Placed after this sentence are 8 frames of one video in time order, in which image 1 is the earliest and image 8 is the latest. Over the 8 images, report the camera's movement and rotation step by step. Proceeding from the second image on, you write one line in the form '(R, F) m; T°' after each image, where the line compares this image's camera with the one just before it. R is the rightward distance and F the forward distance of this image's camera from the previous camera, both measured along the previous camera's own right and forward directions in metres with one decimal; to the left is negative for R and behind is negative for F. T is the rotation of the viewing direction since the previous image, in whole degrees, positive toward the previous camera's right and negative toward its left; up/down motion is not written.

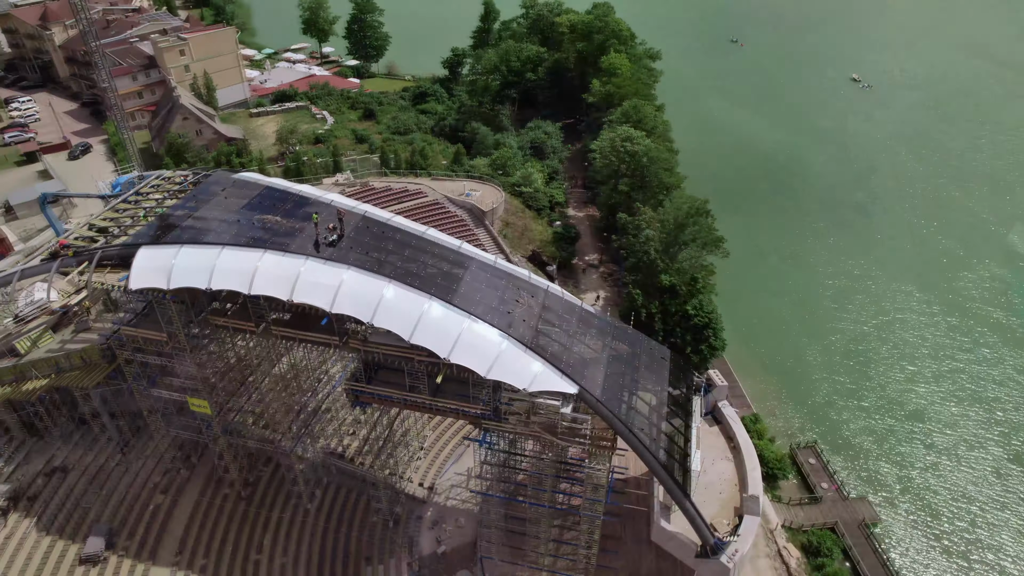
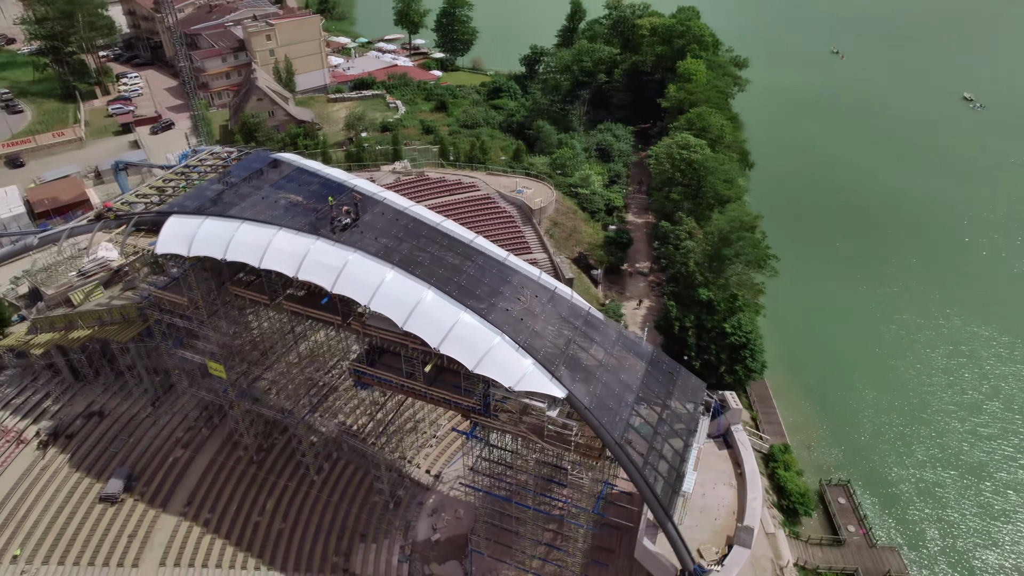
(+3.5, +0.3) m; -7°
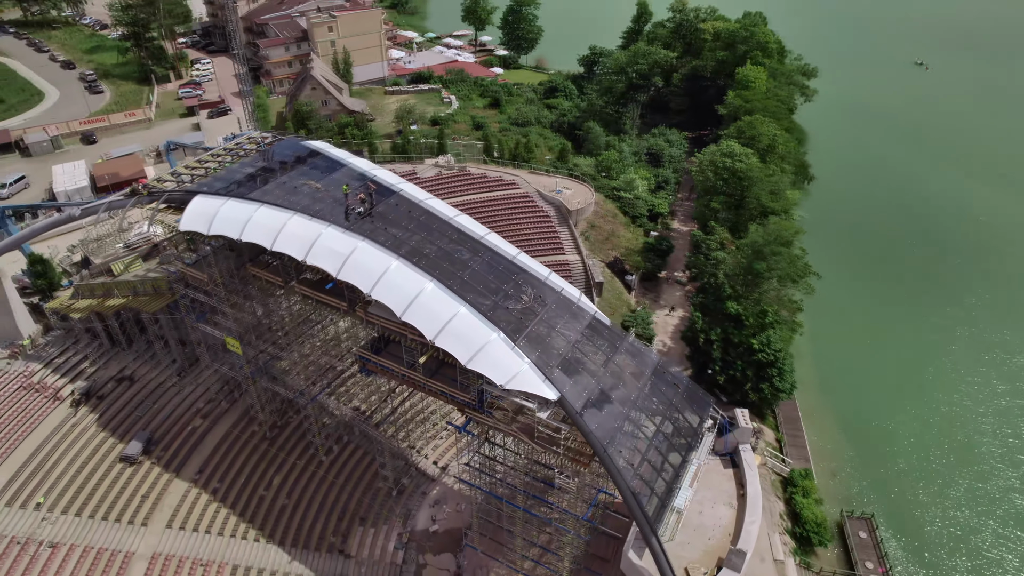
(+2.5, +0.2) m; -5°
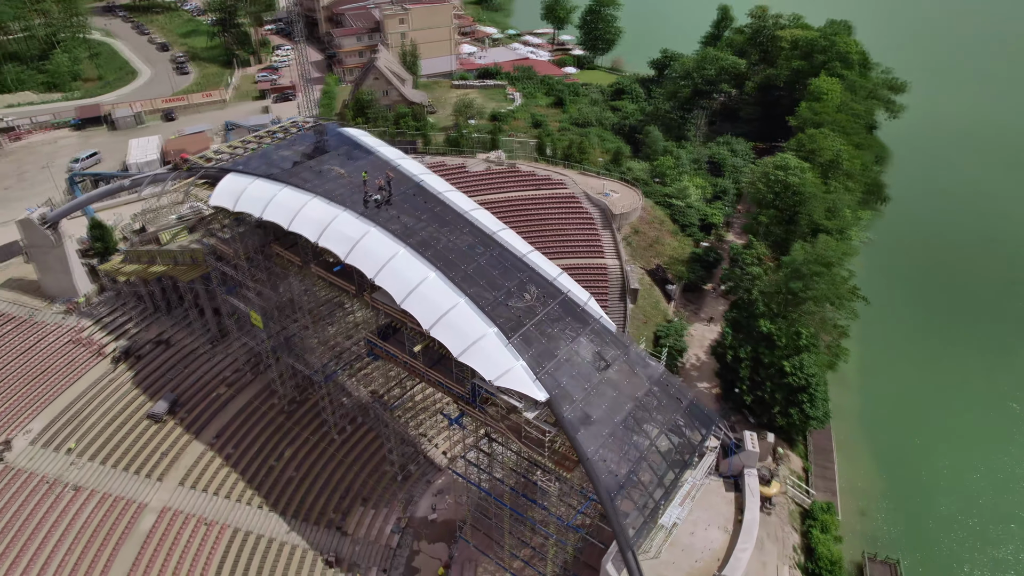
(+3.0, +0.3) m; -7°
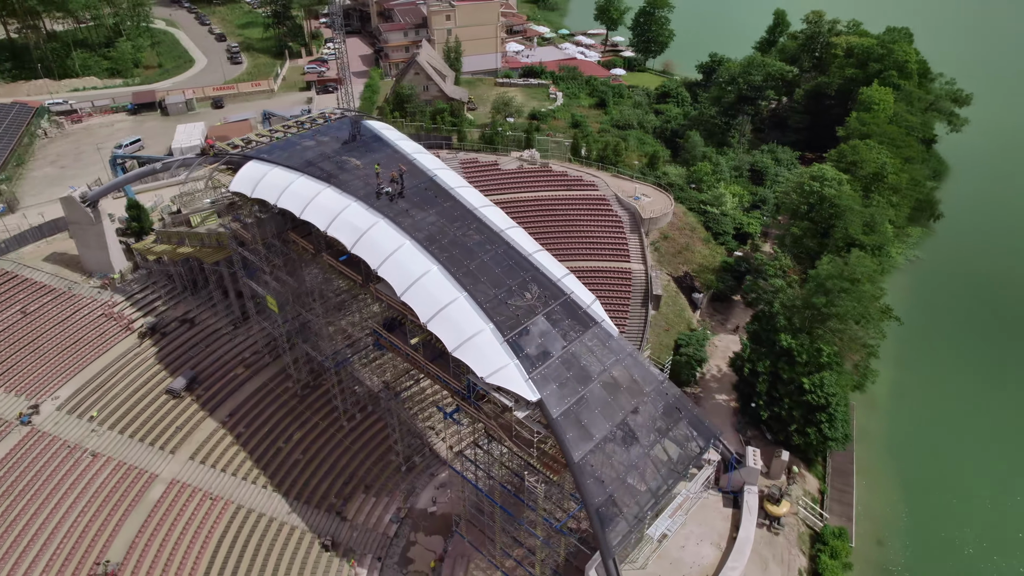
(+2.0, +0.1) m; -4°
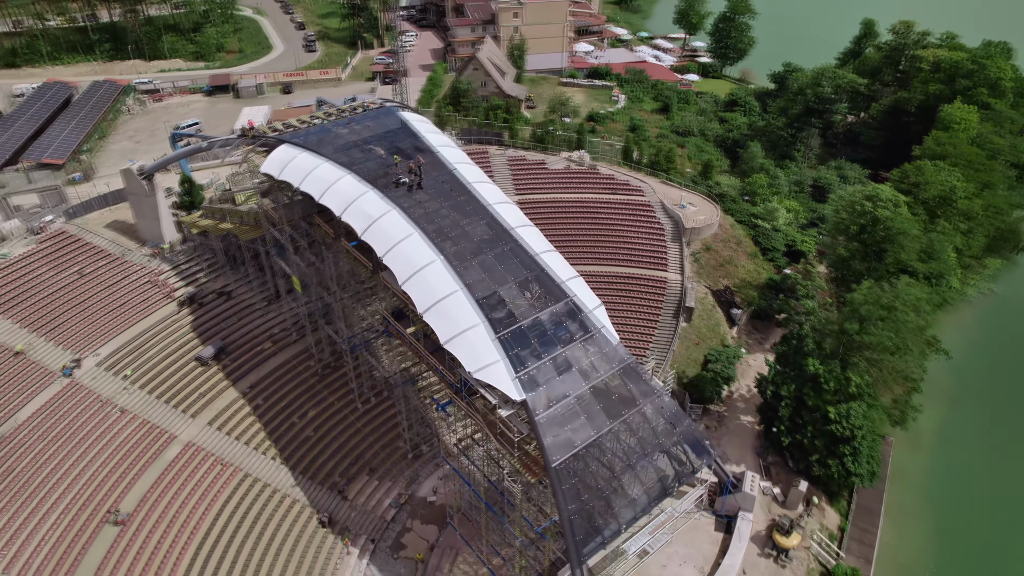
(+3.0, +0.3) m; -6°
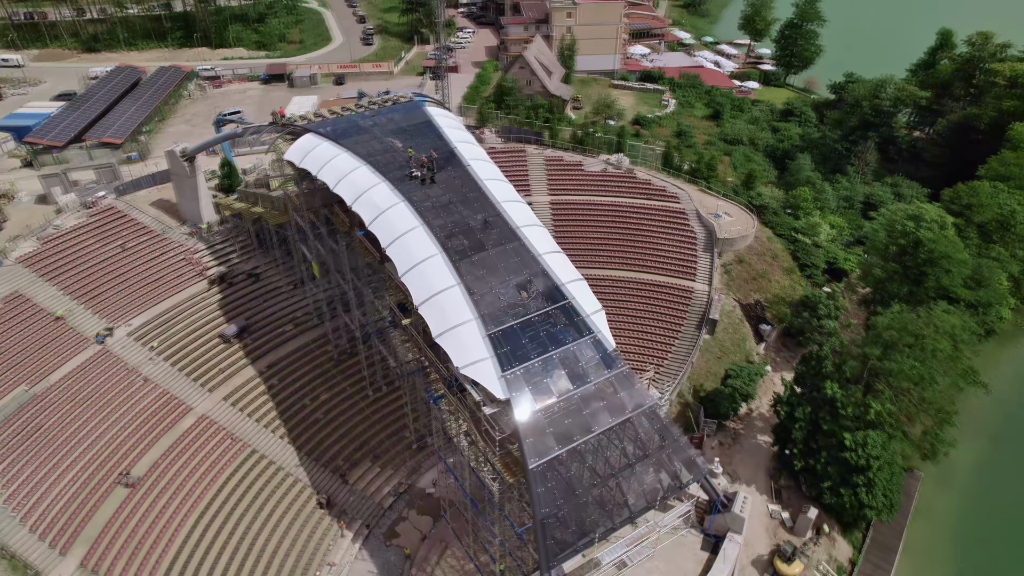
(+2.6, +0.2) m; -5°
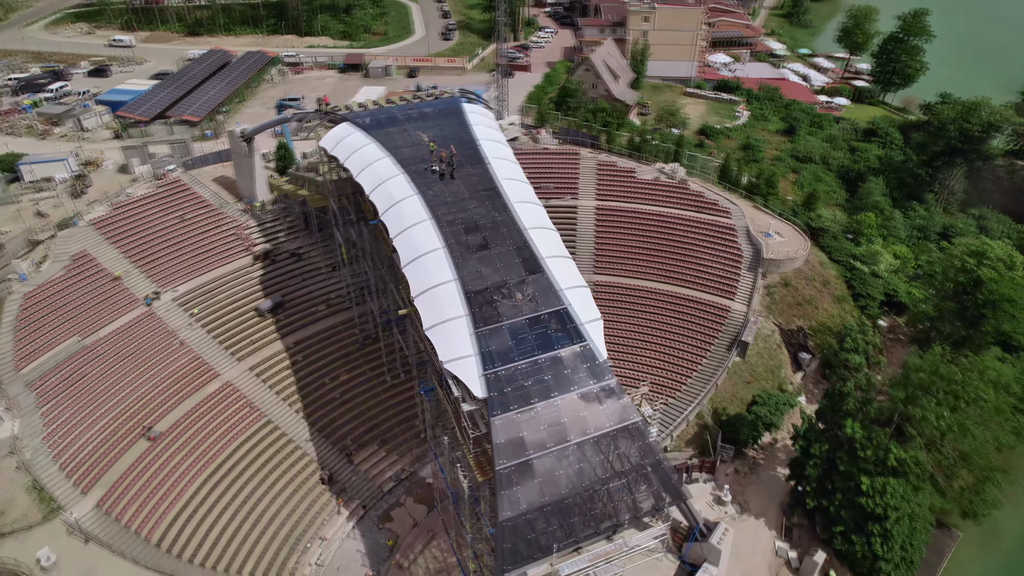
(+3.6, +0.3) m; -7°
